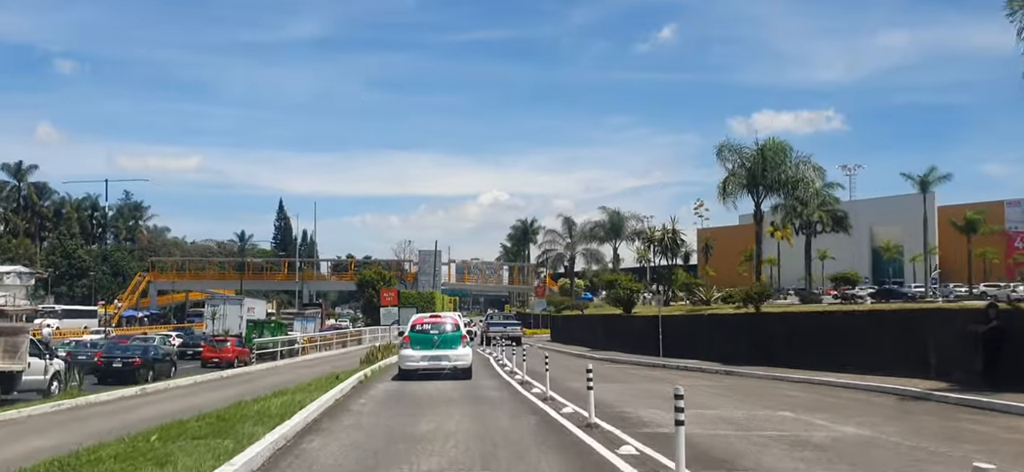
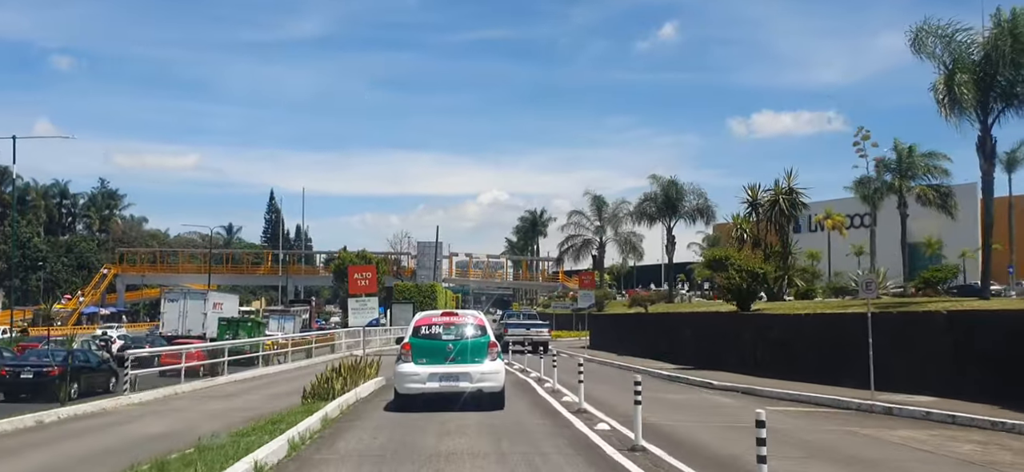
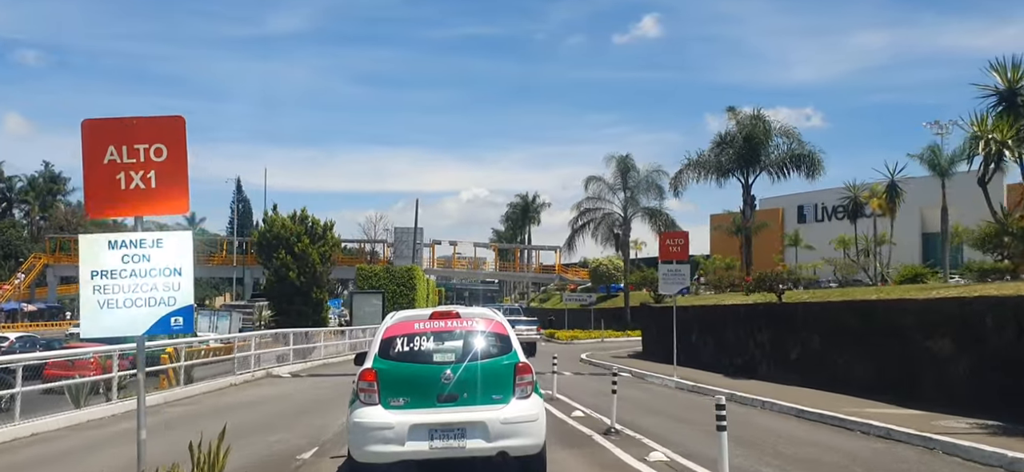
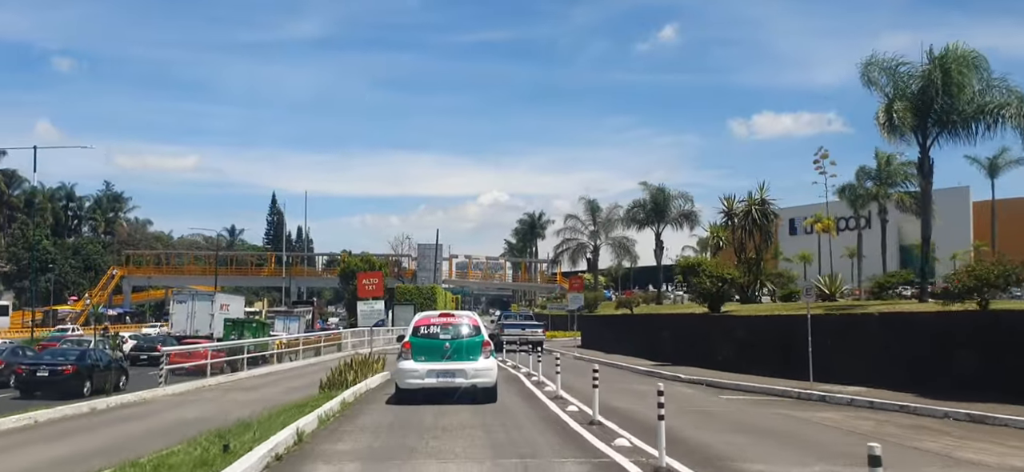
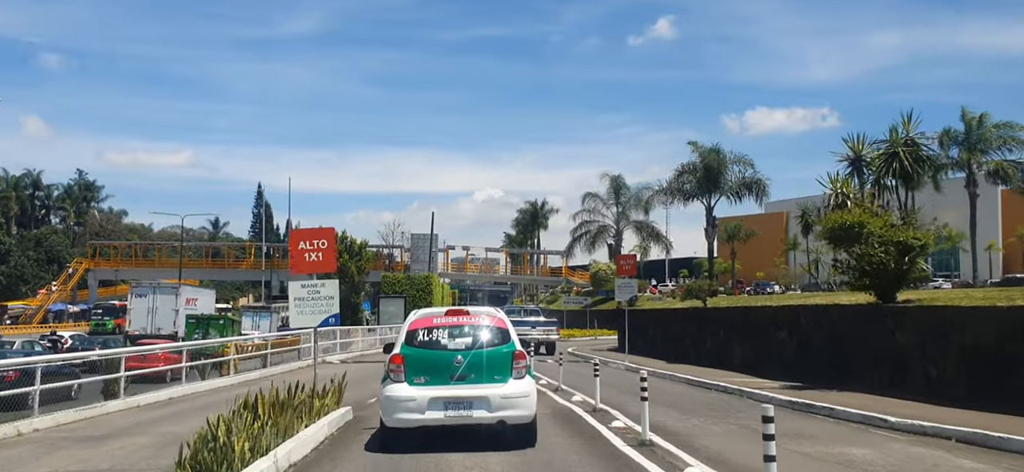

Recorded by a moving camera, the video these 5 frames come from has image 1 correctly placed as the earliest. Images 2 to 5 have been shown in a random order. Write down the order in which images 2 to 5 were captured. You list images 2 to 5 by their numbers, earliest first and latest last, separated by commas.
4, 2, 5, 3
